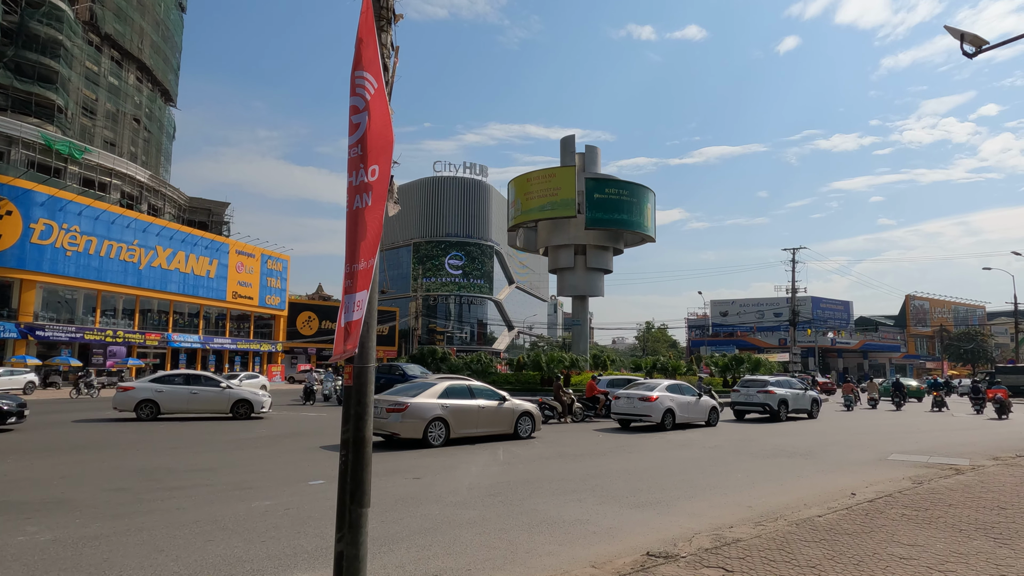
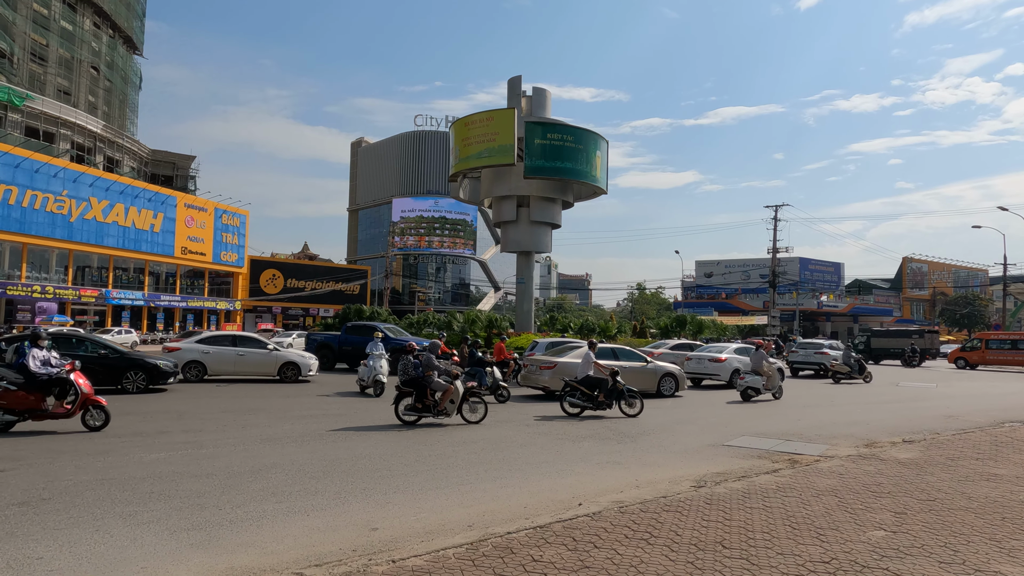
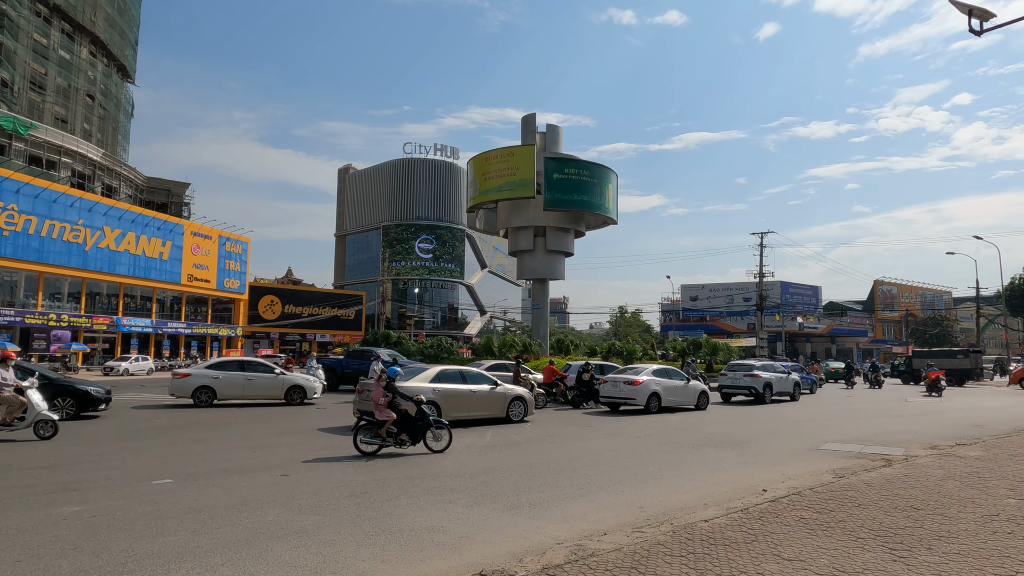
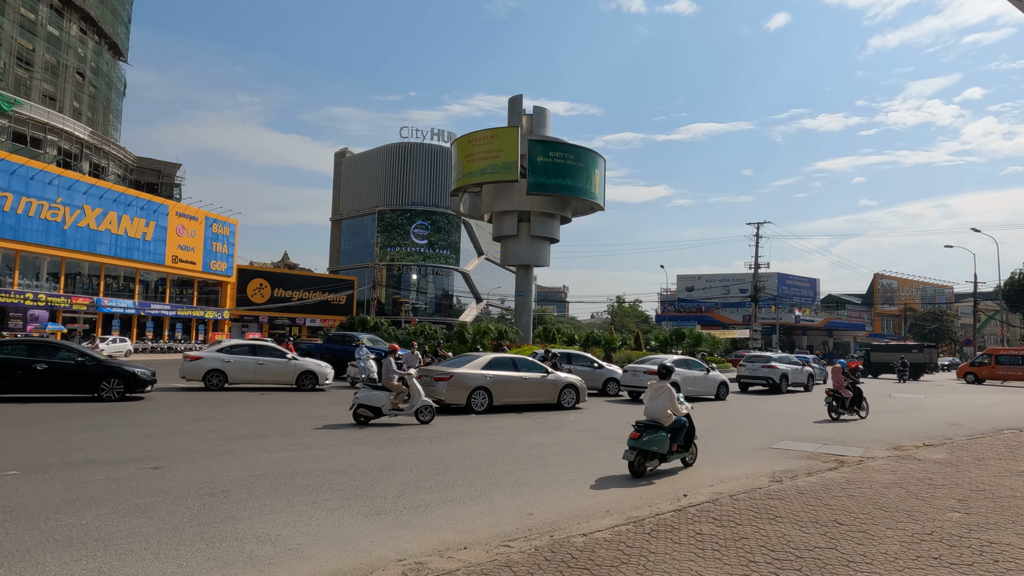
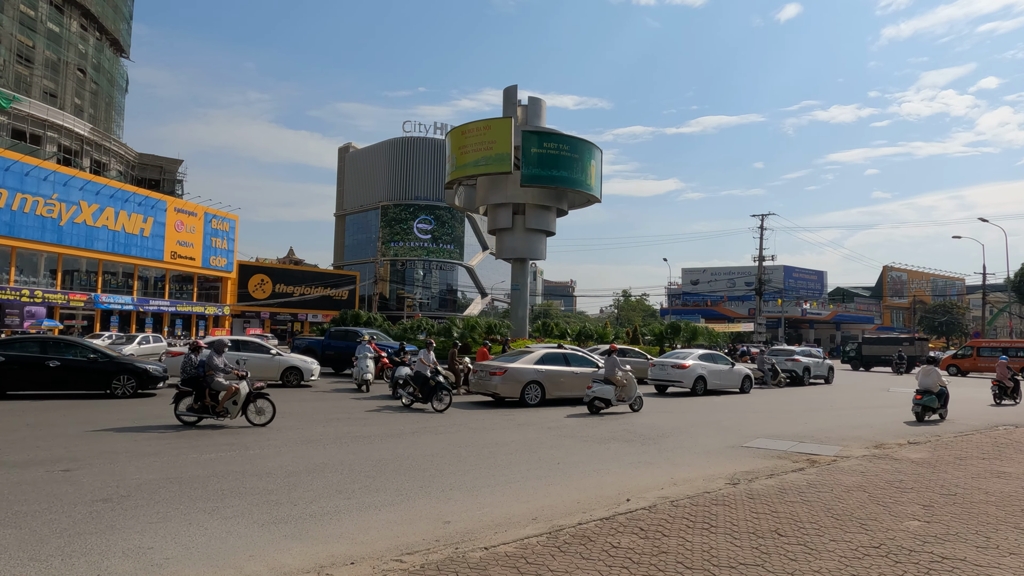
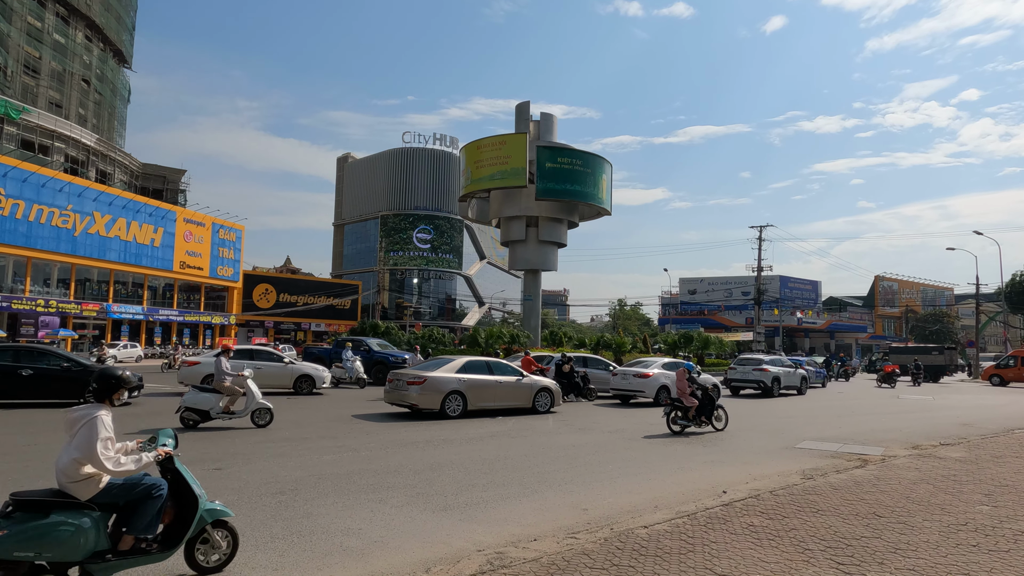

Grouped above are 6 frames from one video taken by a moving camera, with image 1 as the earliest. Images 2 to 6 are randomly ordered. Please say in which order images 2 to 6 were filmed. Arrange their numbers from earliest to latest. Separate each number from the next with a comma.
3, 6, 4, 5, 2
